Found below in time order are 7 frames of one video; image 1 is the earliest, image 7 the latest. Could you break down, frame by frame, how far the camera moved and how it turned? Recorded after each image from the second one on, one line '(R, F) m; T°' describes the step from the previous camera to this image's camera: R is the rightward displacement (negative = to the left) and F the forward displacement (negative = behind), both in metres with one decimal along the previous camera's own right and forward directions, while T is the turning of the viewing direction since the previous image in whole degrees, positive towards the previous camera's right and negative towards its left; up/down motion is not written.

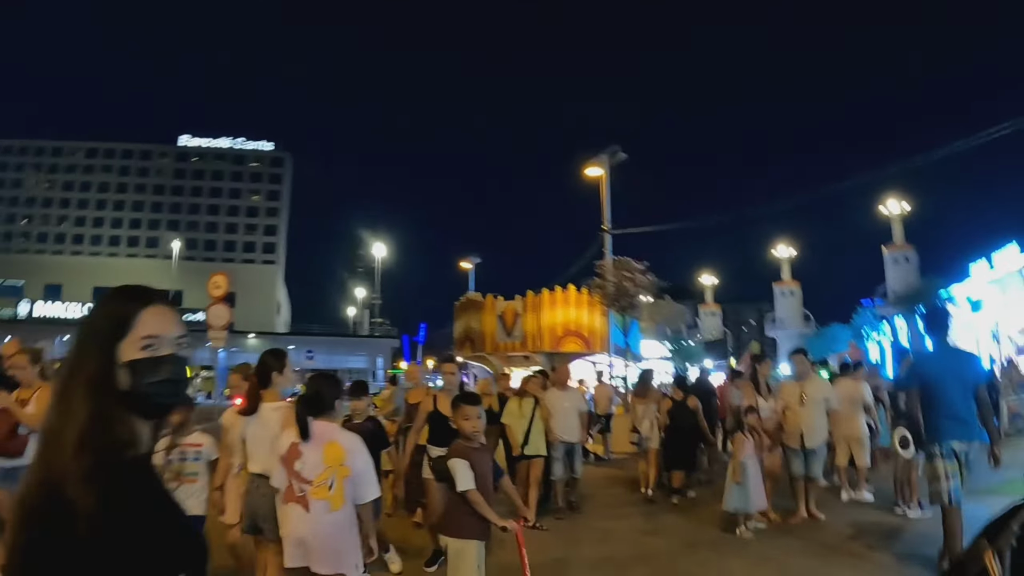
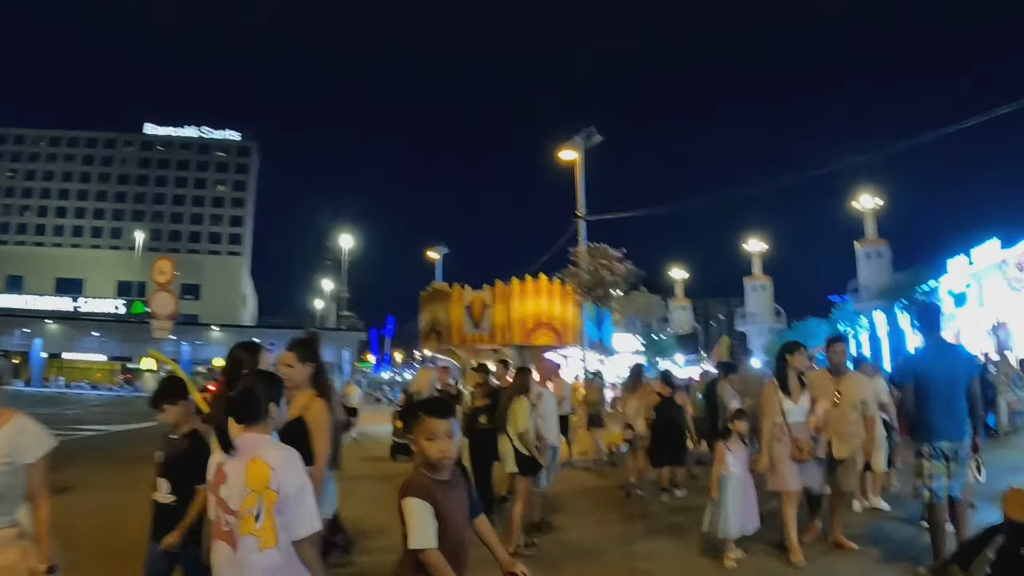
(+0.1, +1.1) m; +2°
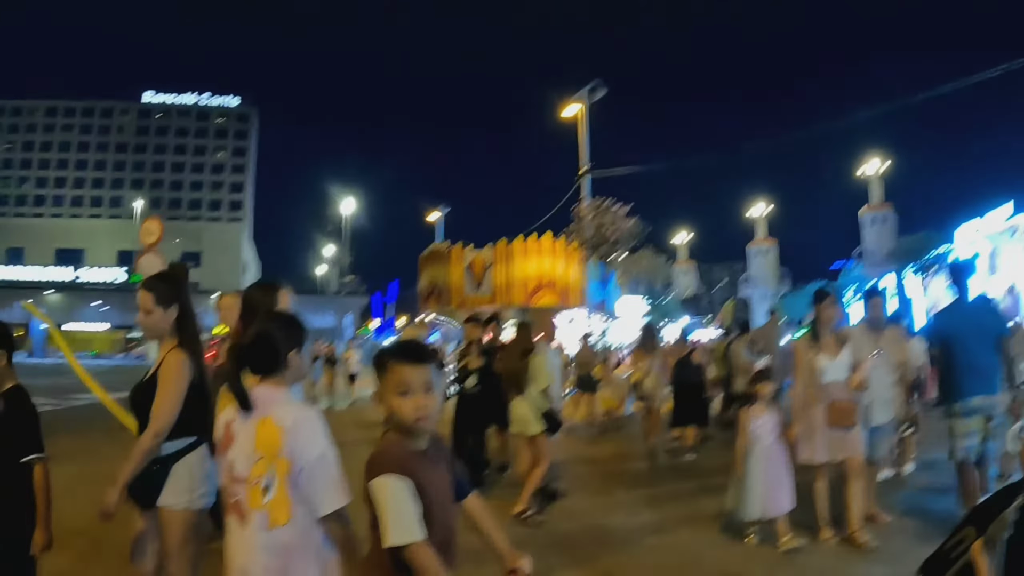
(0.0, +0.6) m; 0°
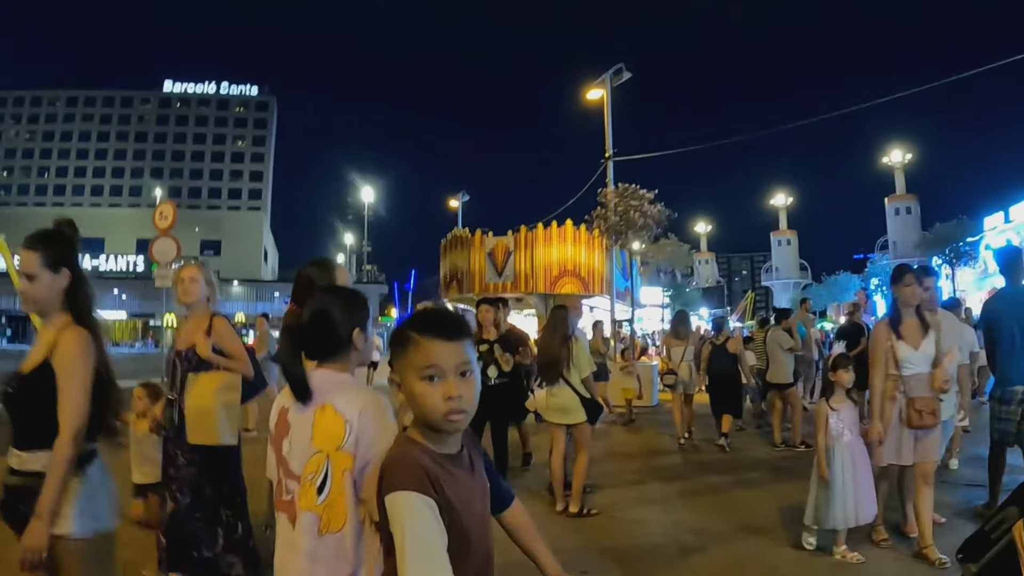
(-0.1, +0.5) m; -1°
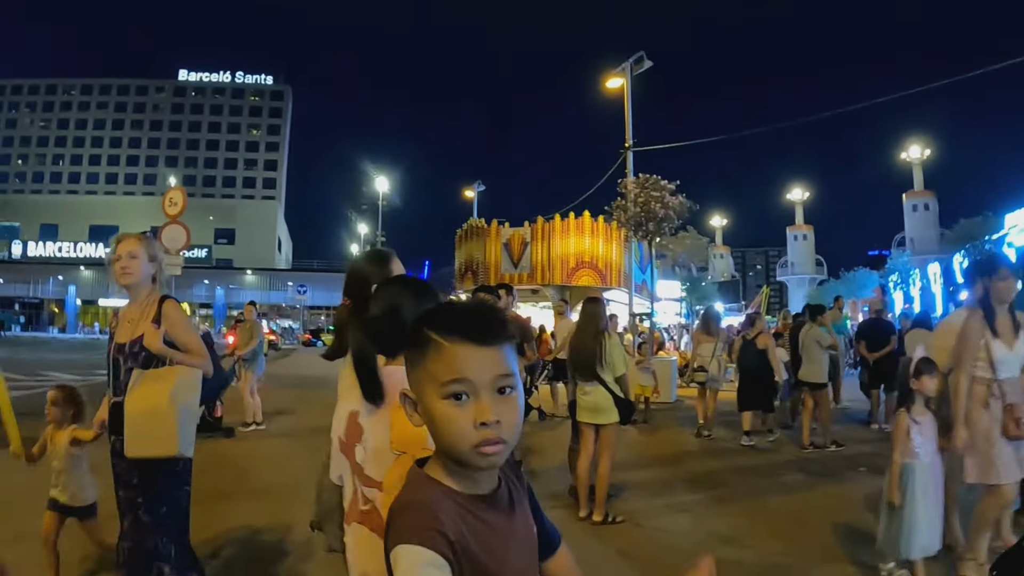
(-0.1, +0.4) m; -1°
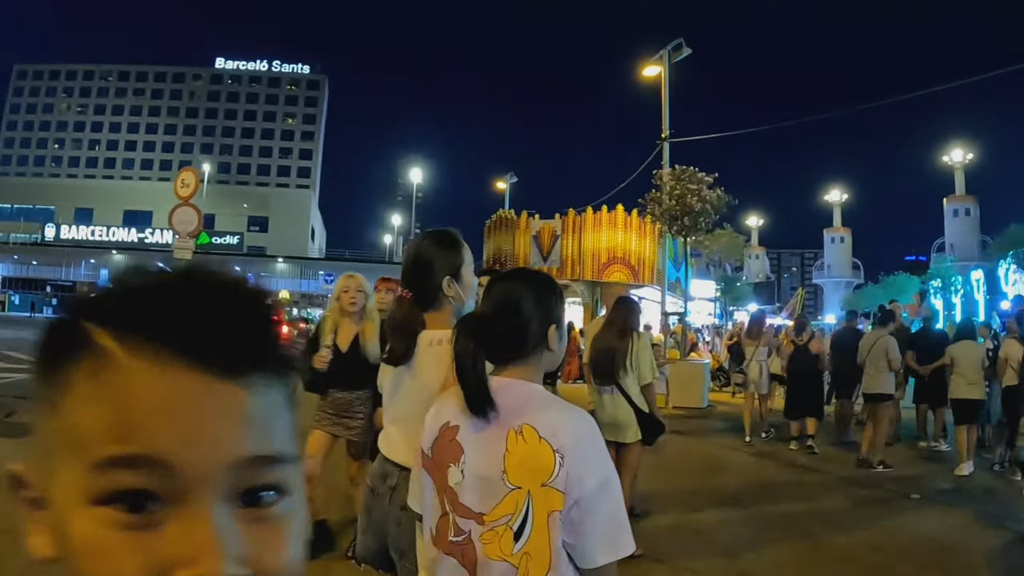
(+0.1, +0.7) m; -2°
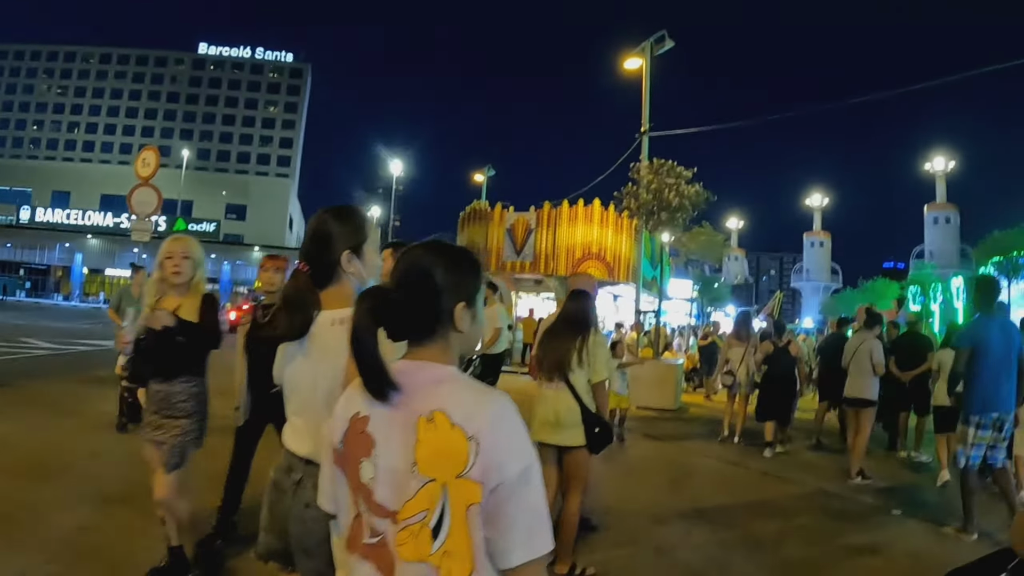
(+0.2, +0.5) m; +1°
